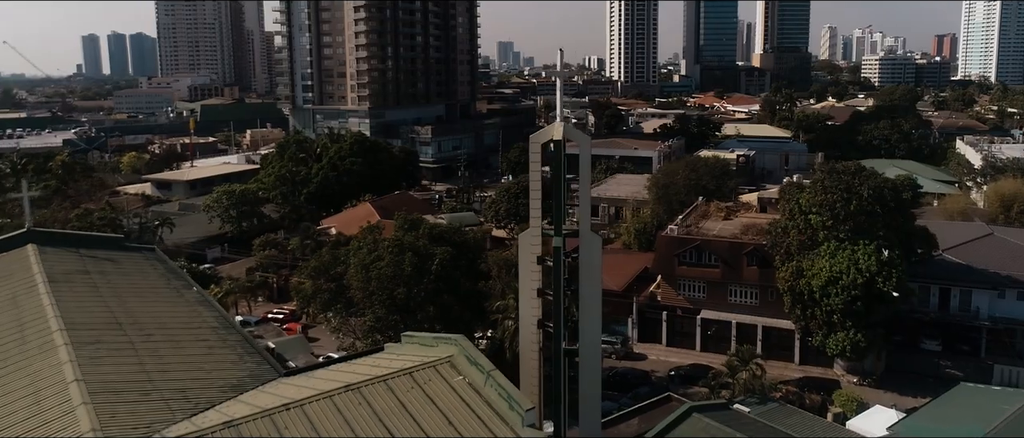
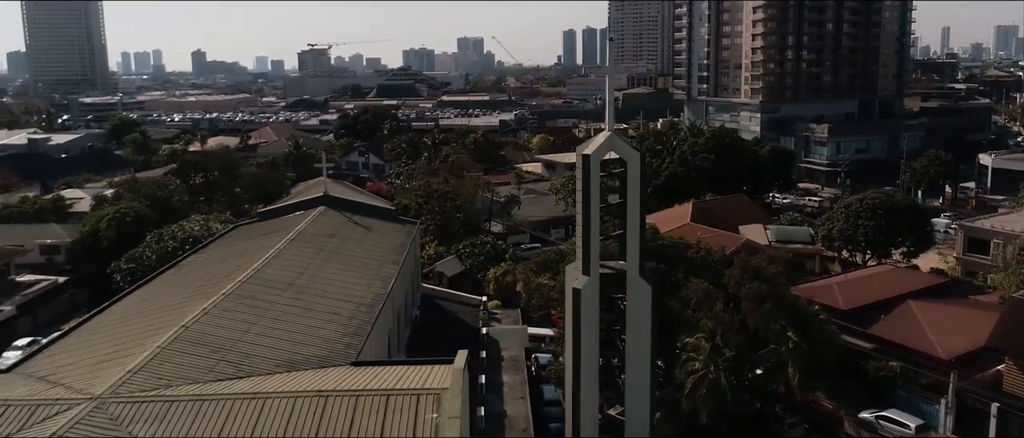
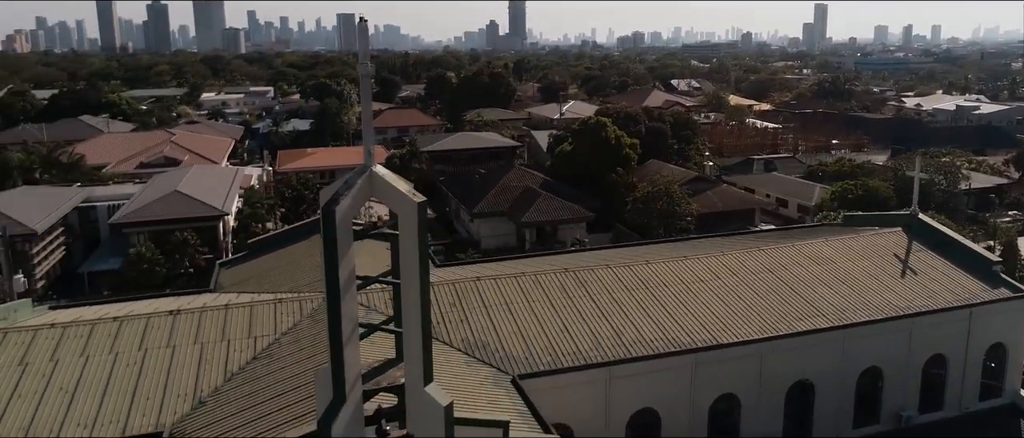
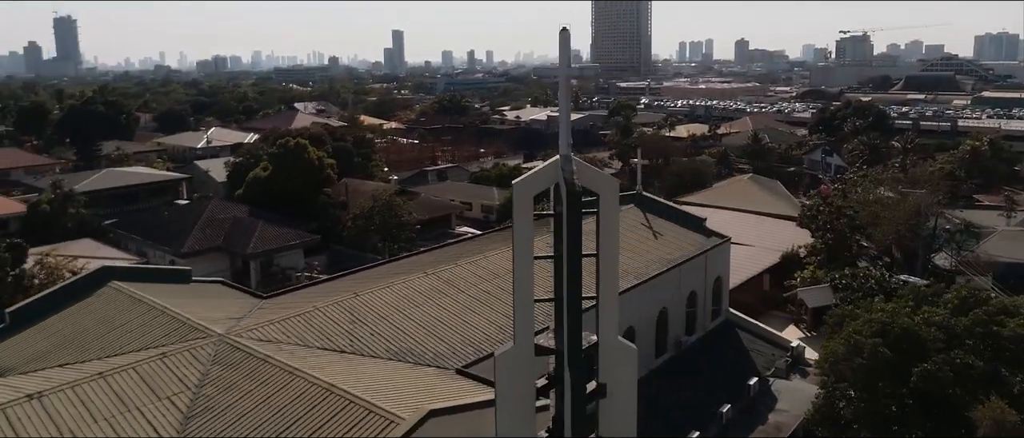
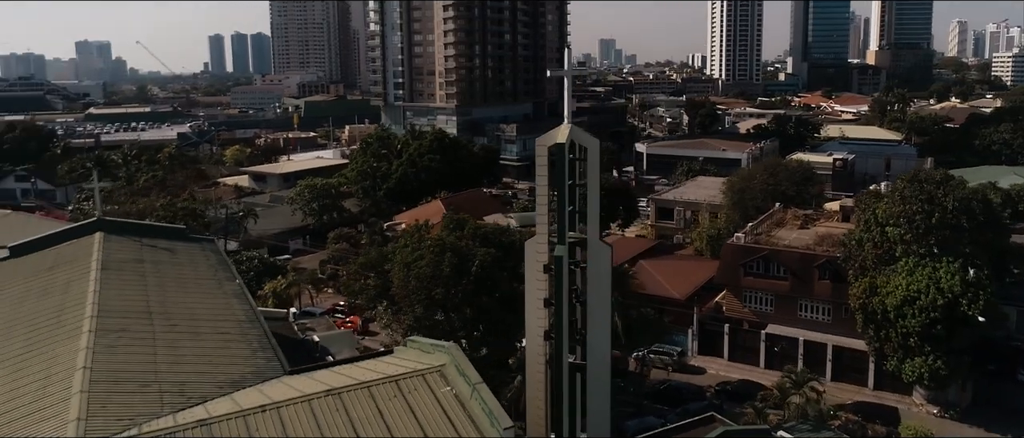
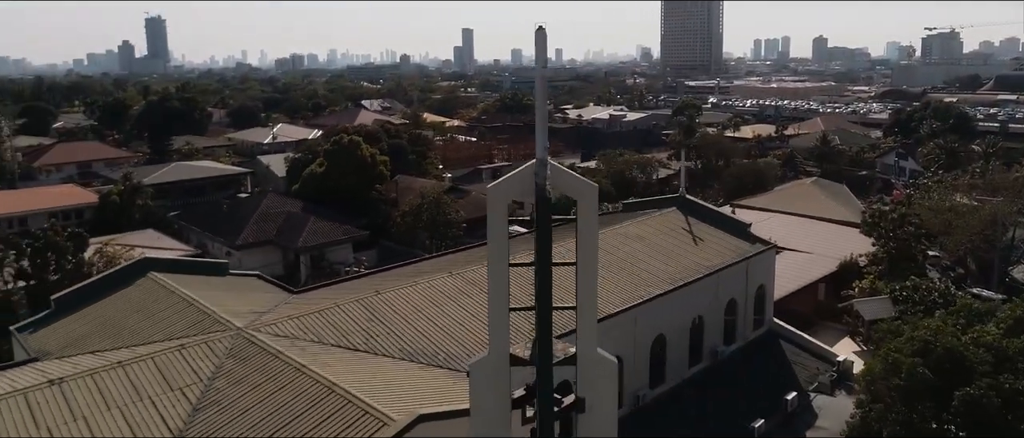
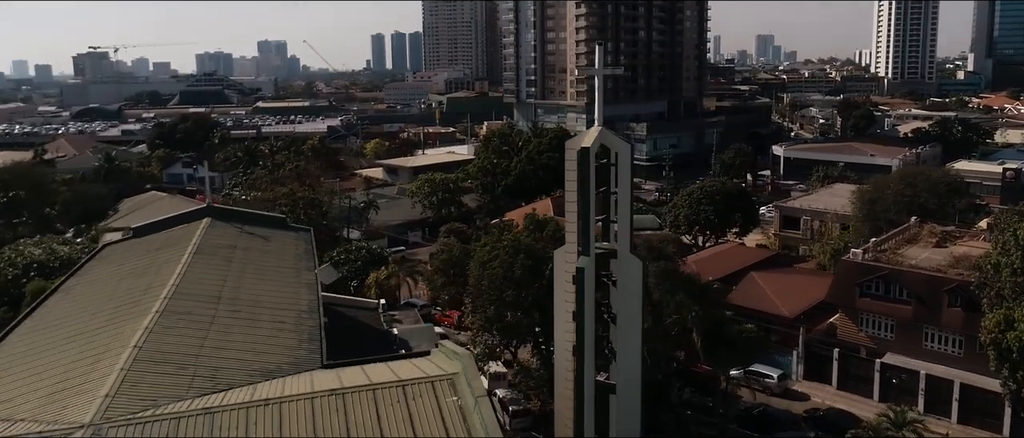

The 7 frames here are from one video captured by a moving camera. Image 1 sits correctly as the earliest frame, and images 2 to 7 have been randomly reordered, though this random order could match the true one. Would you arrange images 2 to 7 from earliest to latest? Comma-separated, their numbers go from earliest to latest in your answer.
5, 7, 2, 4, 6, 3
